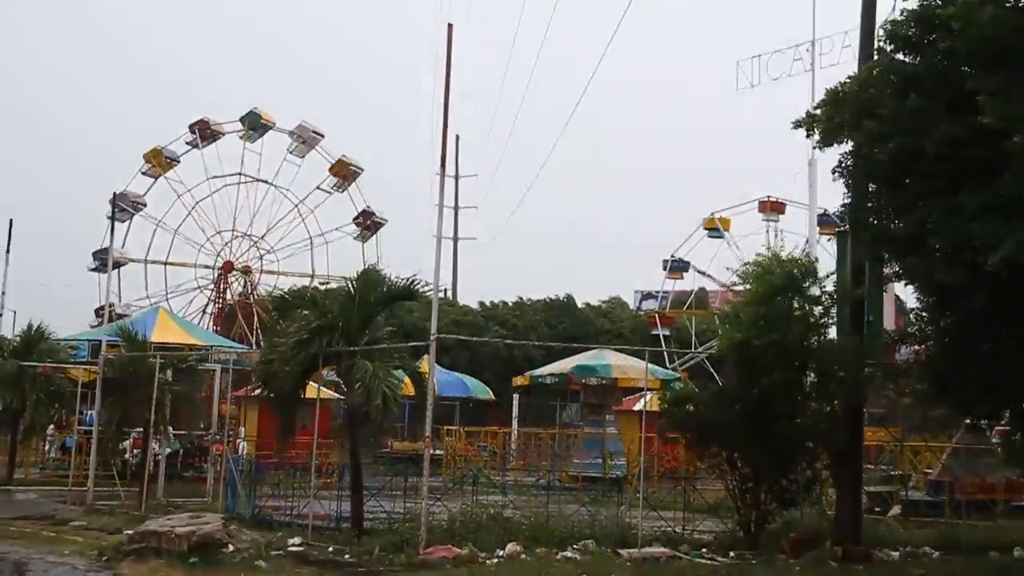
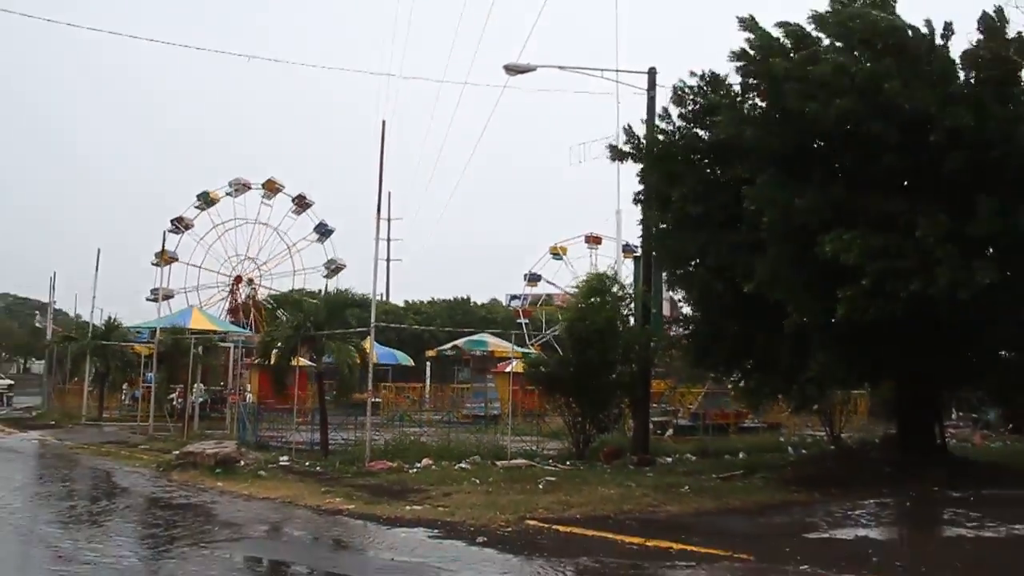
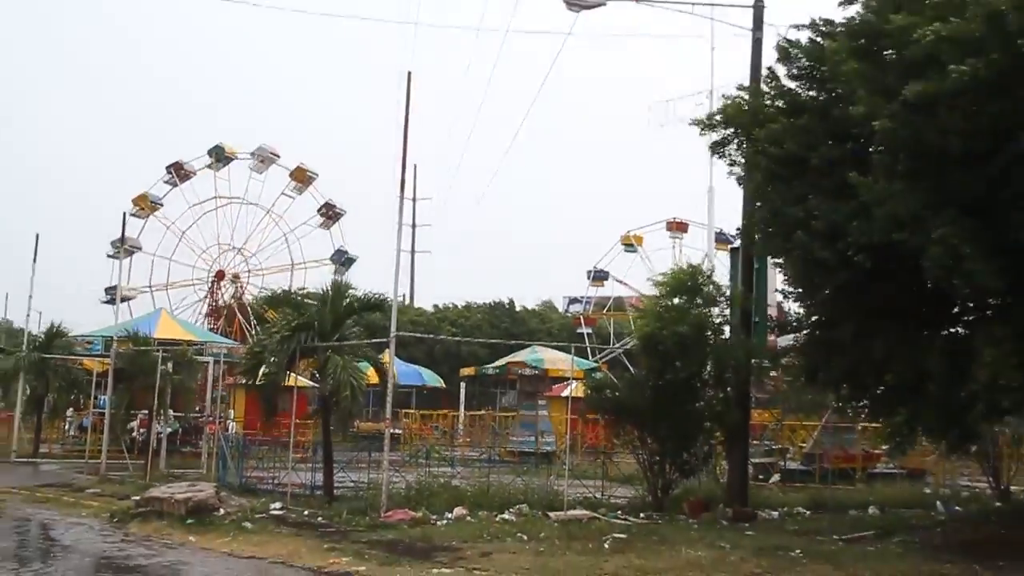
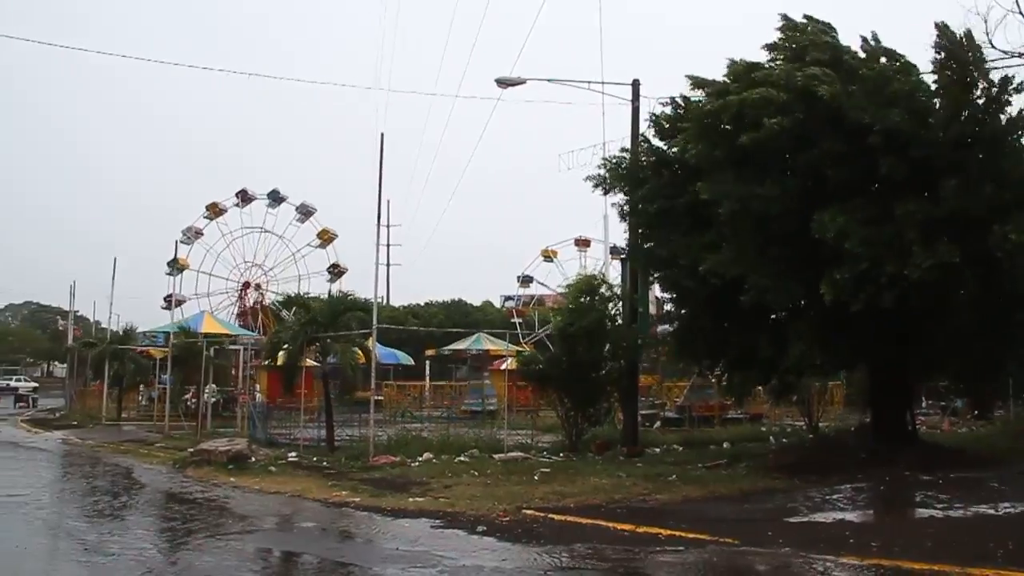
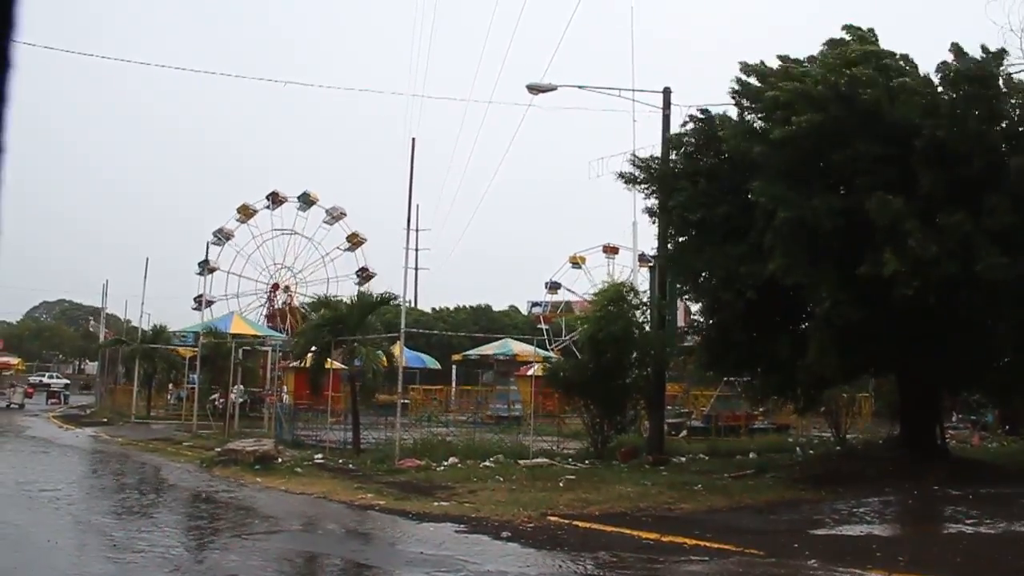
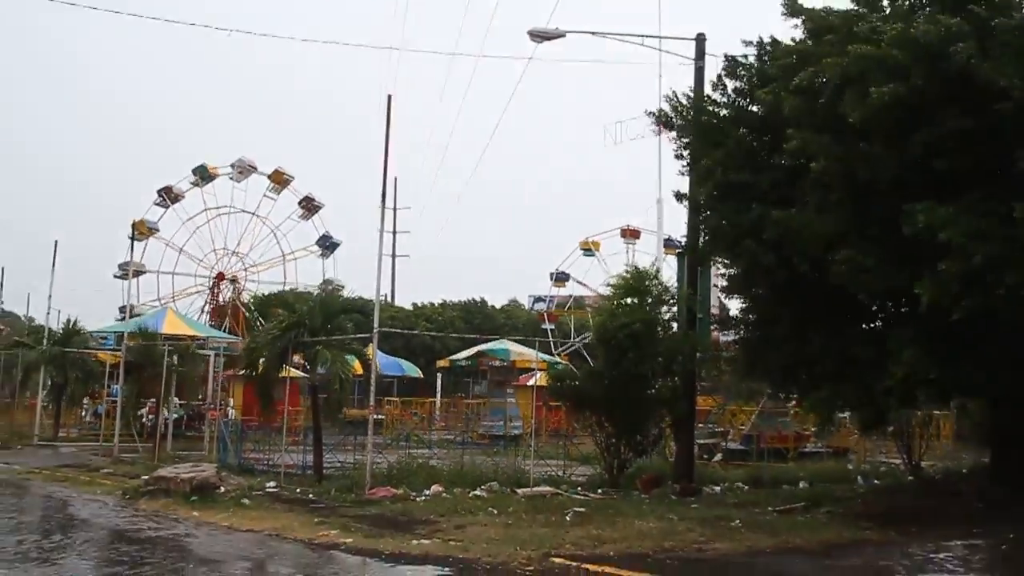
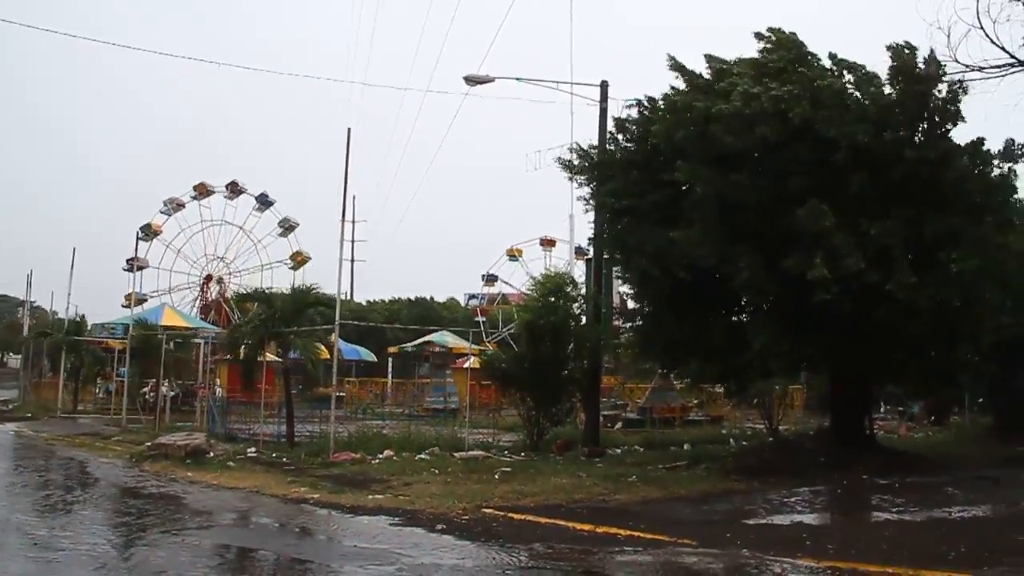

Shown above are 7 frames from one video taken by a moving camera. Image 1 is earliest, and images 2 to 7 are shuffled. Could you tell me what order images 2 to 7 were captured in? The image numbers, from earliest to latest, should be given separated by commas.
3, 6, 2, 7, 4, 5
